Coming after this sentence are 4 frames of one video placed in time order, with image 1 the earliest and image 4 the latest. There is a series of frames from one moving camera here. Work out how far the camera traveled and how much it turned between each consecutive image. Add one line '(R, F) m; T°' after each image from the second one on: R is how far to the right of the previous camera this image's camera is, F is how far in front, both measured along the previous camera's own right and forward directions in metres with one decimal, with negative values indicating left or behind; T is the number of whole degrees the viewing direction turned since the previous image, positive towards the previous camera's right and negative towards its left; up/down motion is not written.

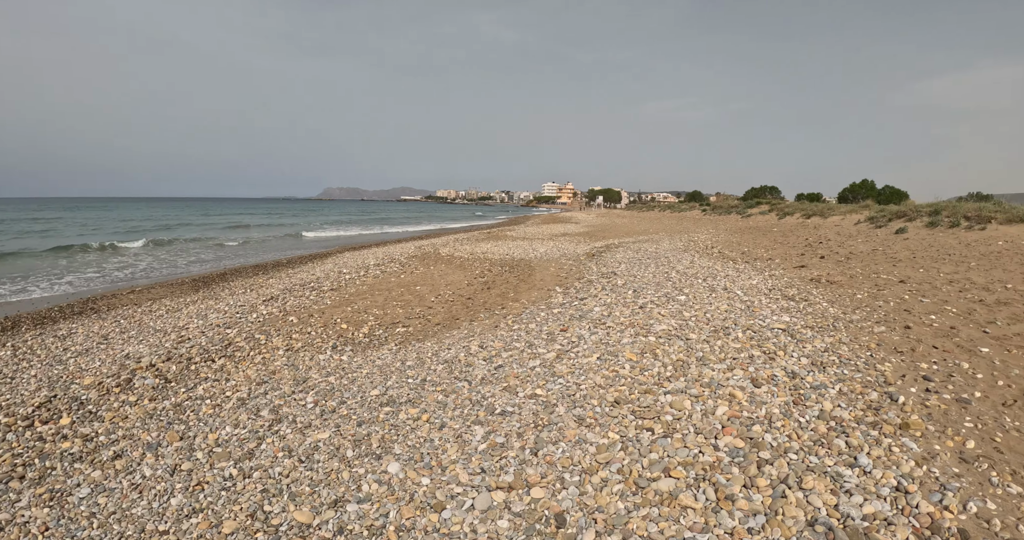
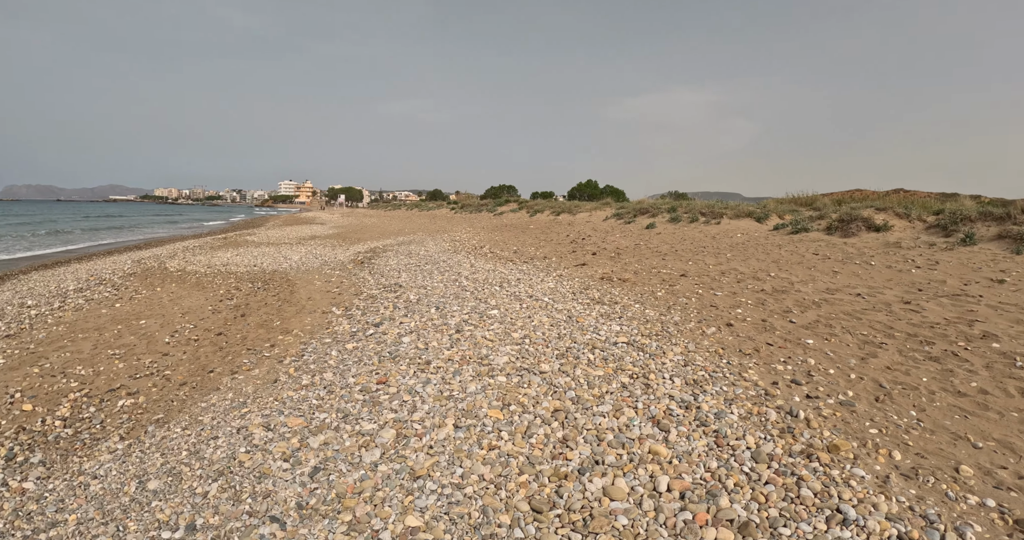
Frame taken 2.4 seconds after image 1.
(-0.6, +2.0) m; +28°
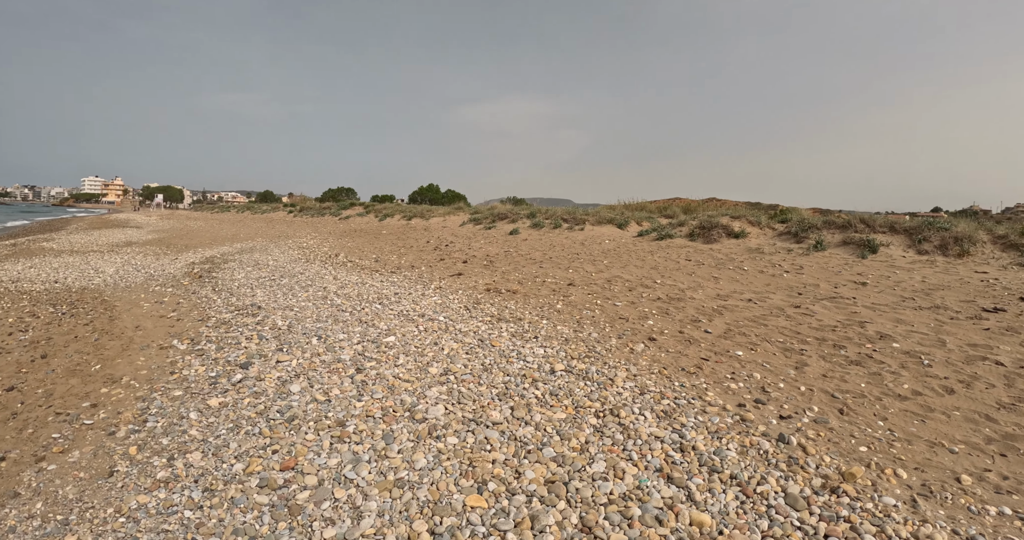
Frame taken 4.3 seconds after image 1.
(-1.1, +1.4) m; +20°
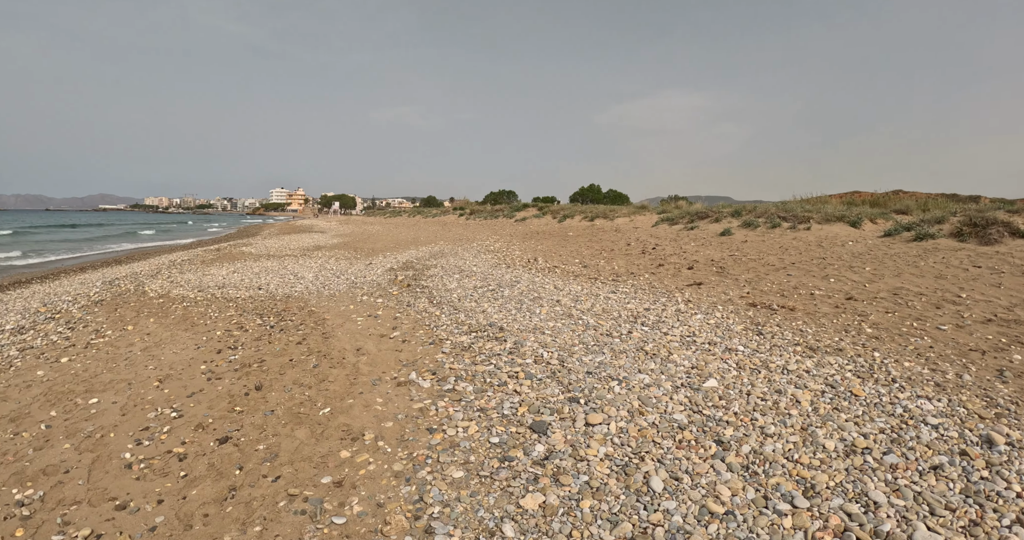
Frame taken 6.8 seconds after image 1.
(-2.8, +0.6) m; -13°
